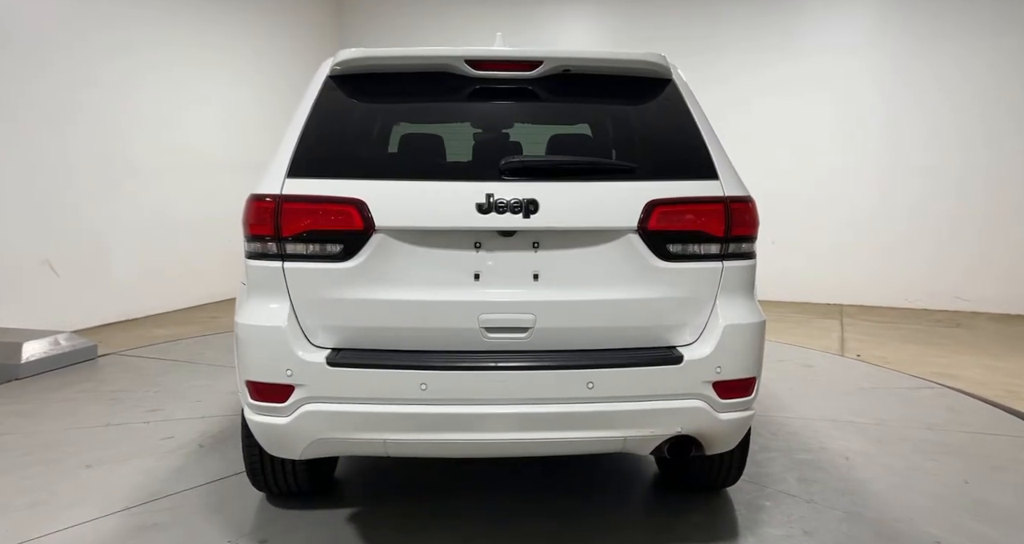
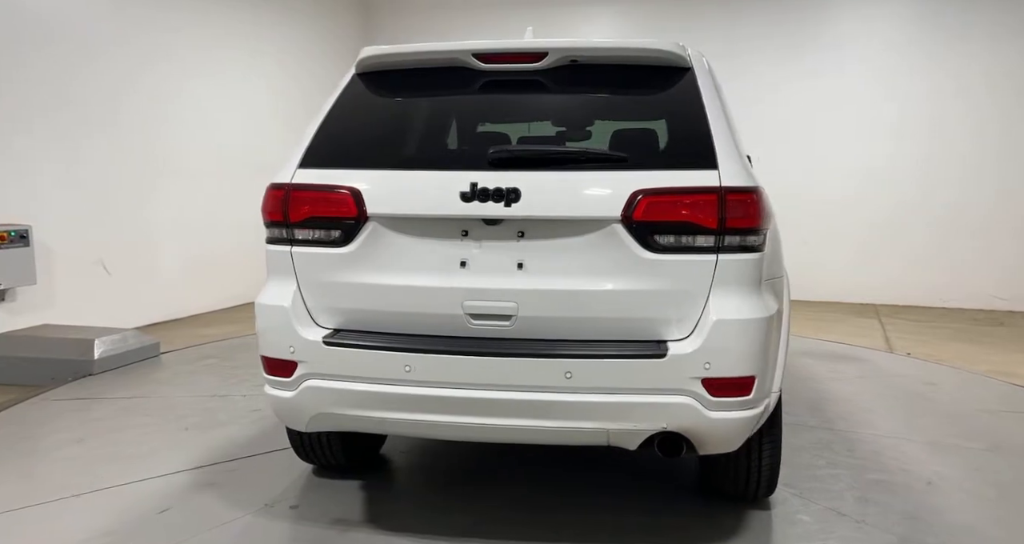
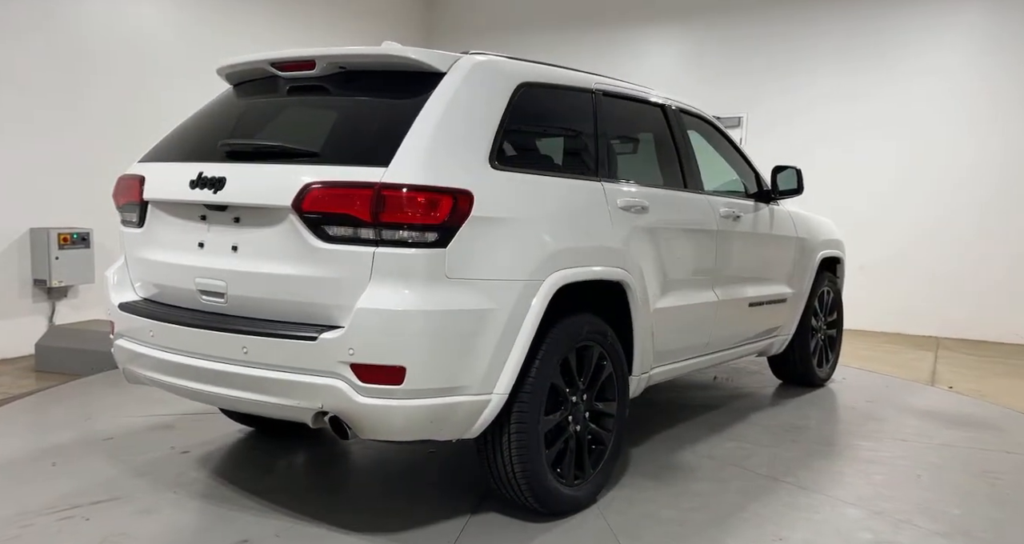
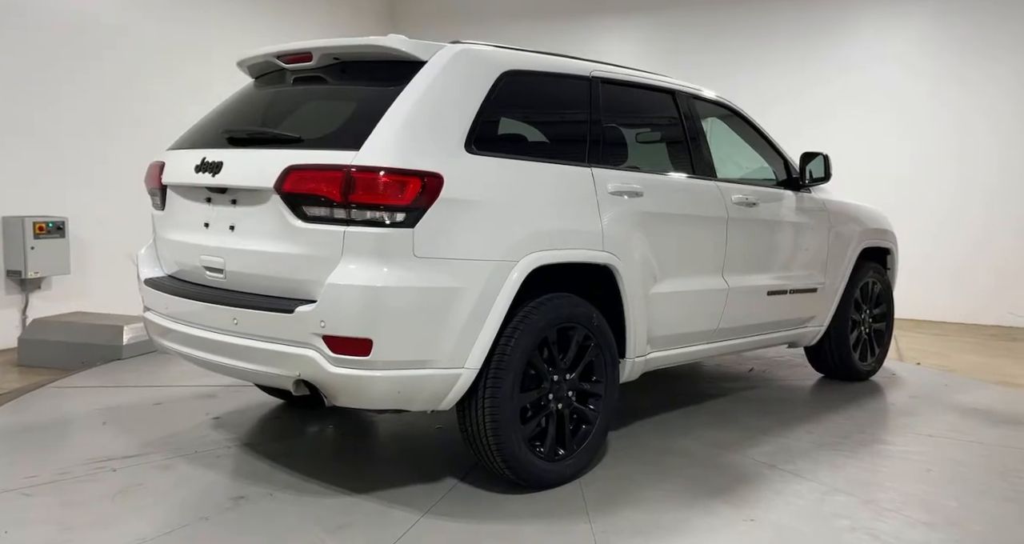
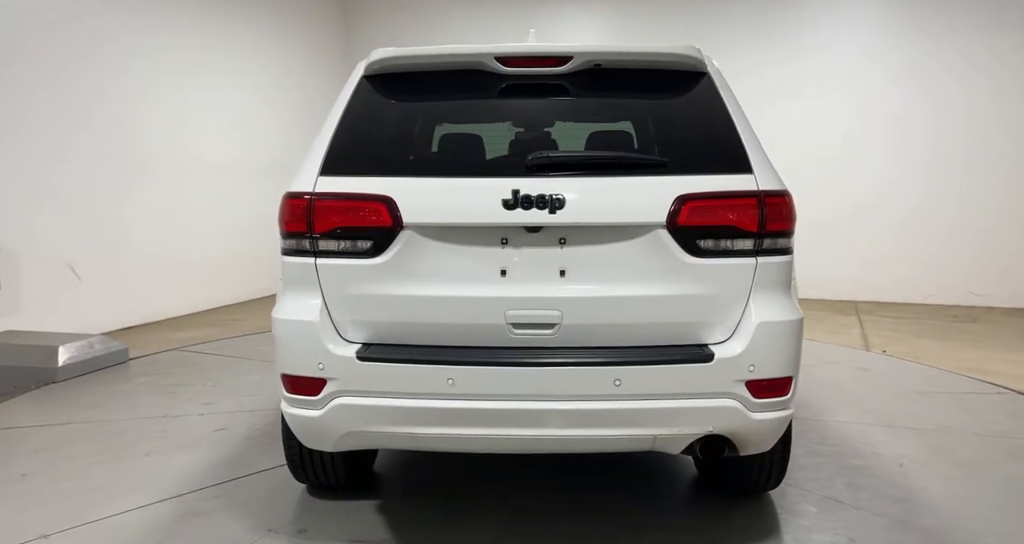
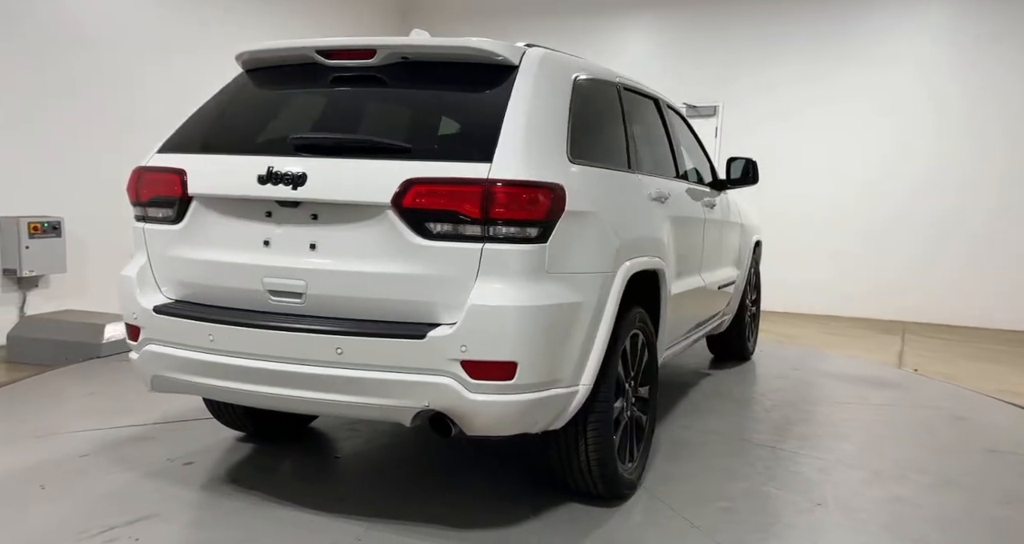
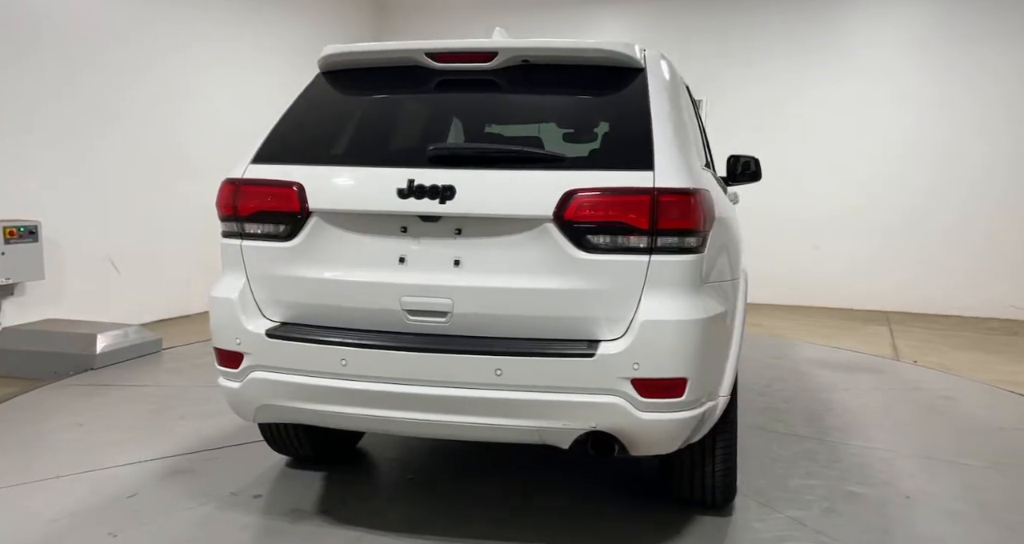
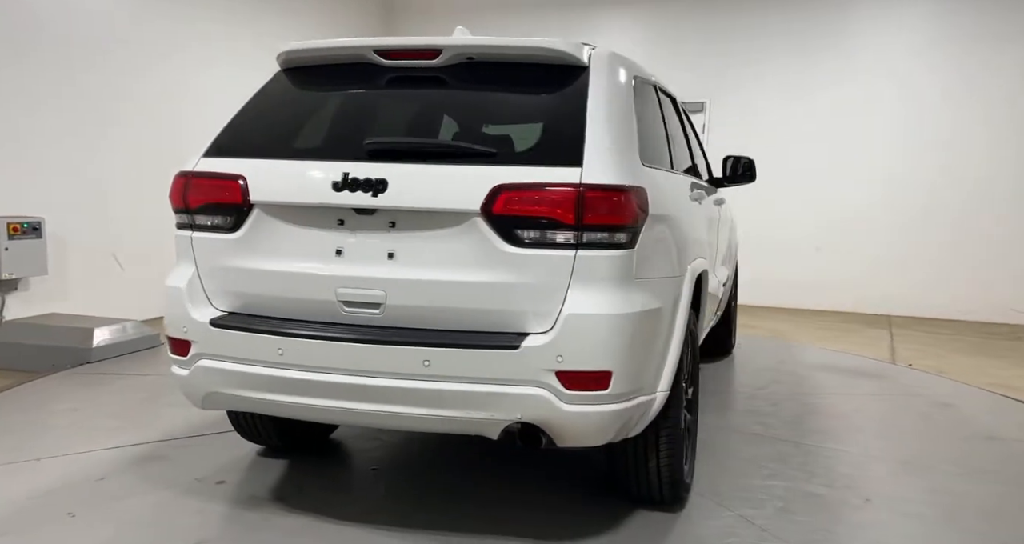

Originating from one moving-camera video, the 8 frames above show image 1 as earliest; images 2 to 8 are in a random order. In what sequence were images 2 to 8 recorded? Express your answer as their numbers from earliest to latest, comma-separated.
5, 2, 7, 8, 6, 3, 4
